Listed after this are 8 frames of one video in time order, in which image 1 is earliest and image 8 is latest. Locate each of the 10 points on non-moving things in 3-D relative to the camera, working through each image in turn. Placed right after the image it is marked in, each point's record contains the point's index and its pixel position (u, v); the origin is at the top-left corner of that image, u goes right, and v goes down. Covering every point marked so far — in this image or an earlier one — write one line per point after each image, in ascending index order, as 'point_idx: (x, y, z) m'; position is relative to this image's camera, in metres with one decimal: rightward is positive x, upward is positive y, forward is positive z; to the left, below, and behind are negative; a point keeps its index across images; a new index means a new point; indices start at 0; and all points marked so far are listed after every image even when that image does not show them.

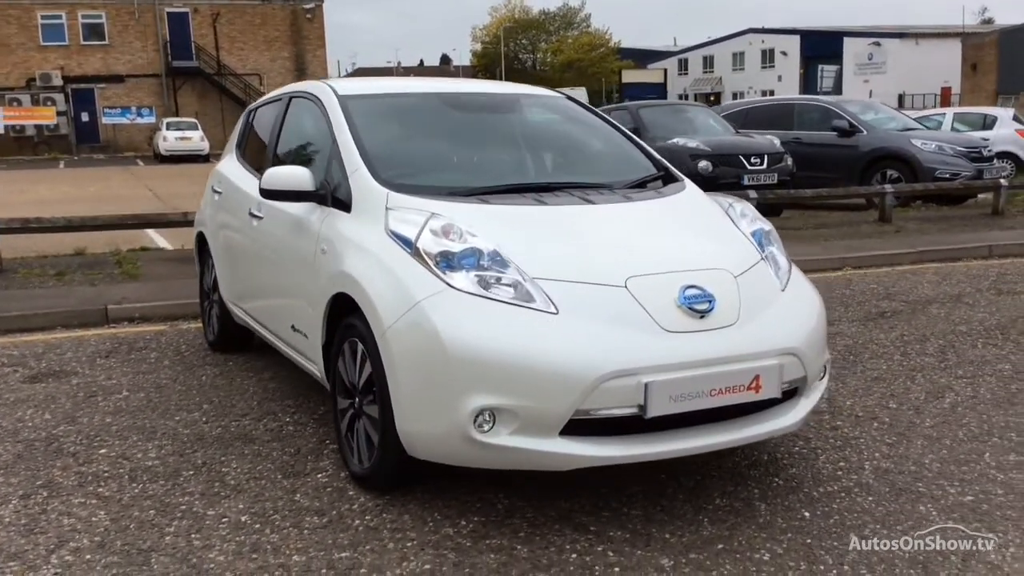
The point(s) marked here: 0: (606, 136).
0: (+0.4, +0.7, +4.6) m
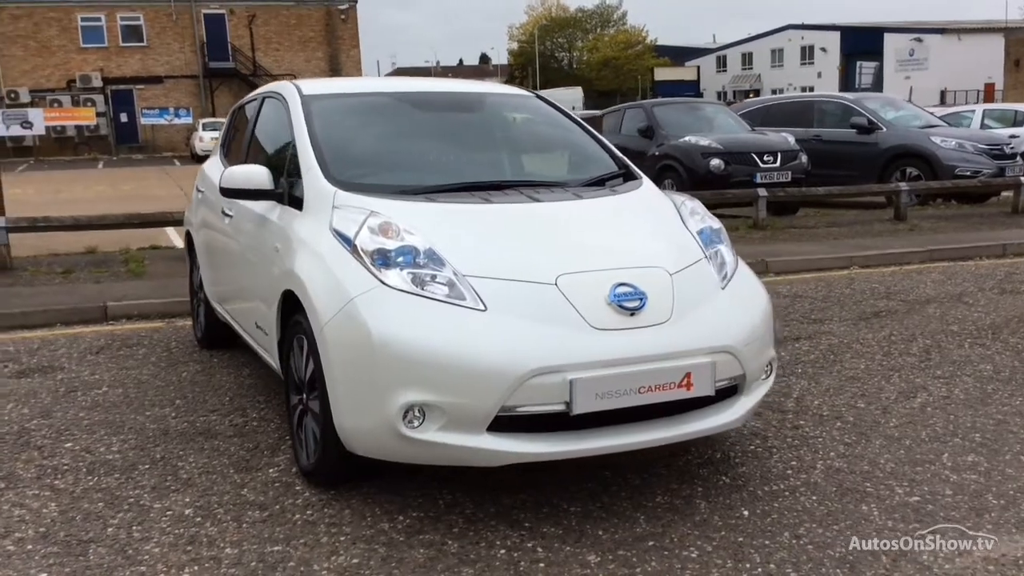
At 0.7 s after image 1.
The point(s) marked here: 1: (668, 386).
0: (+0.2, +0.7, +4.6) m
1: (+0.5, -0.3, +3.2) m
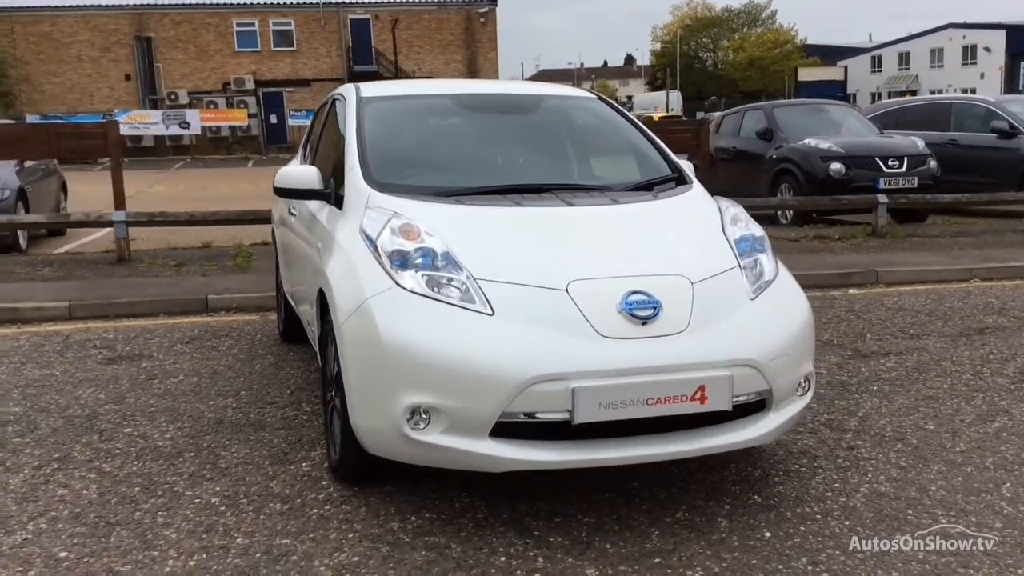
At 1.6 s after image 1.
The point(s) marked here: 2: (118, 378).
0: (+0.5, +0.7, +4.5) m
1: (+0.5, -0.3, +3.1) m
2: (-2.0, -0.4, +5.2) m
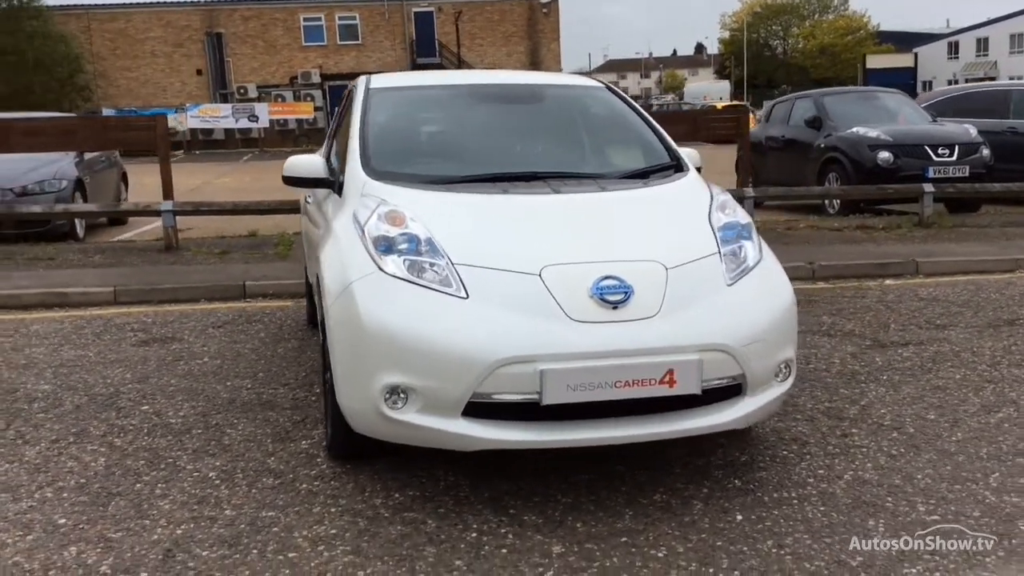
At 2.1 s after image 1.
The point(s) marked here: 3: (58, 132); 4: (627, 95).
0: (+0.5, +0.7, +4.6) m
1: (+0.4, -0.3, +3.1) m
2: (-1.9, -0.4, +5.4) m
3: (-3.8, +1.3, +8.5) m
4: (+0.5, +0.9, +4.9) m
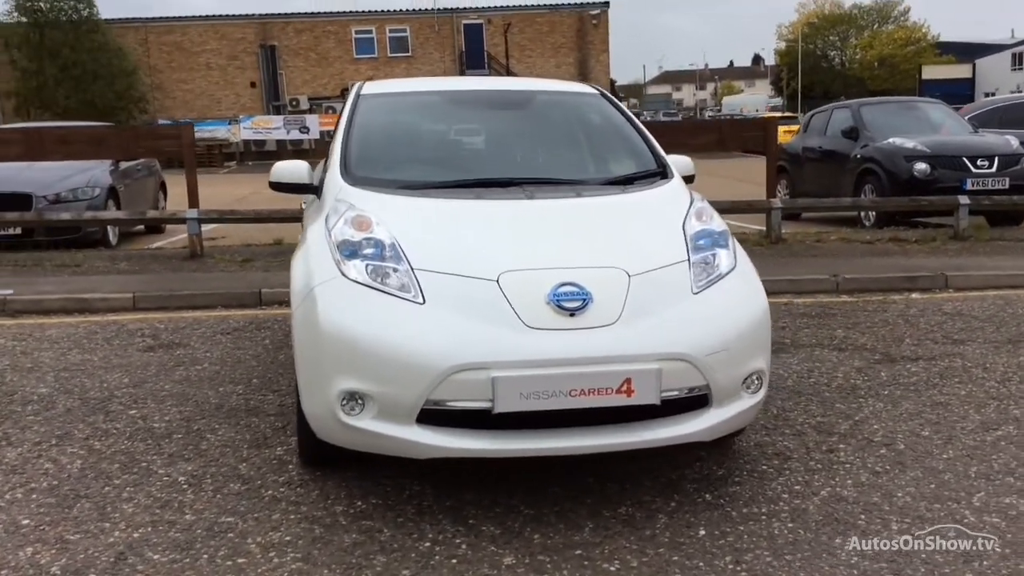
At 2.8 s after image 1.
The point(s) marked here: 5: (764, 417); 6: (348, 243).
0: (+0.5, +0.7, +4.5) m
1: (+0.3, -0.3, +3.1) m
2: (-1.9, -0.4, +5.5) m
3: (-3.6, +1.2, +8.7) m
4: (+0.5, +0.9, +4.8) m
5: (+1.1, -0.6, +4.4) m
6: (-0.5, +0.1, +3.4) m
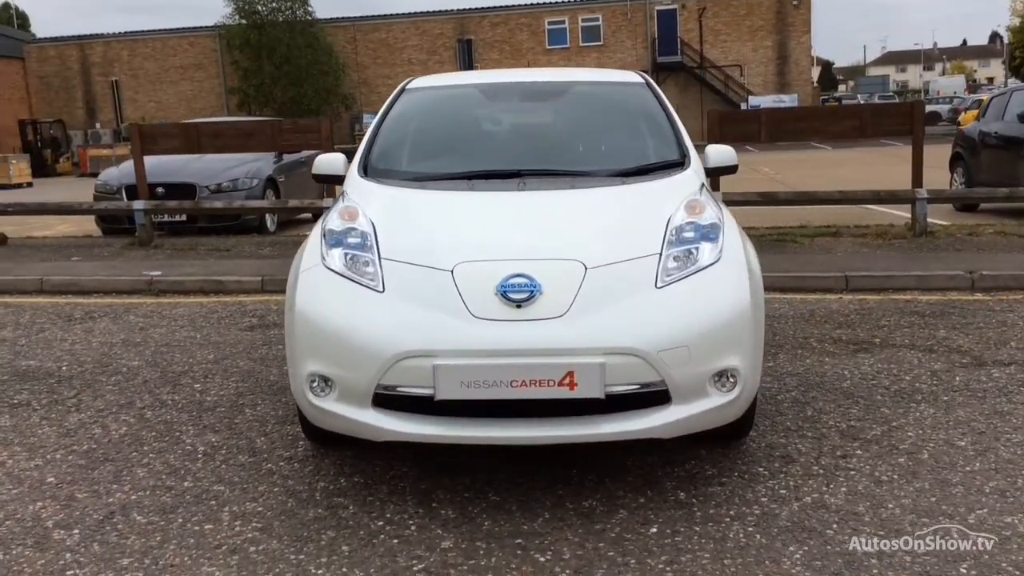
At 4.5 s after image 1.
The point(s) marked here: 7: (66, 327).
0: (+0.6, +0.7, +4.5) m
1: (+0.1, -0.3, +3.1) m
2: (-1.6, -0.3, +5.9) m
3: (-2.5, +1.4, +9.3) m
4: (+0.7, +0.9, +4.7) m
5: (+1.1, -0.5, +4.2) m
6: (-0.6, +0.2, +3.6) m
7: (-2.8, -0.2, +6.4) m
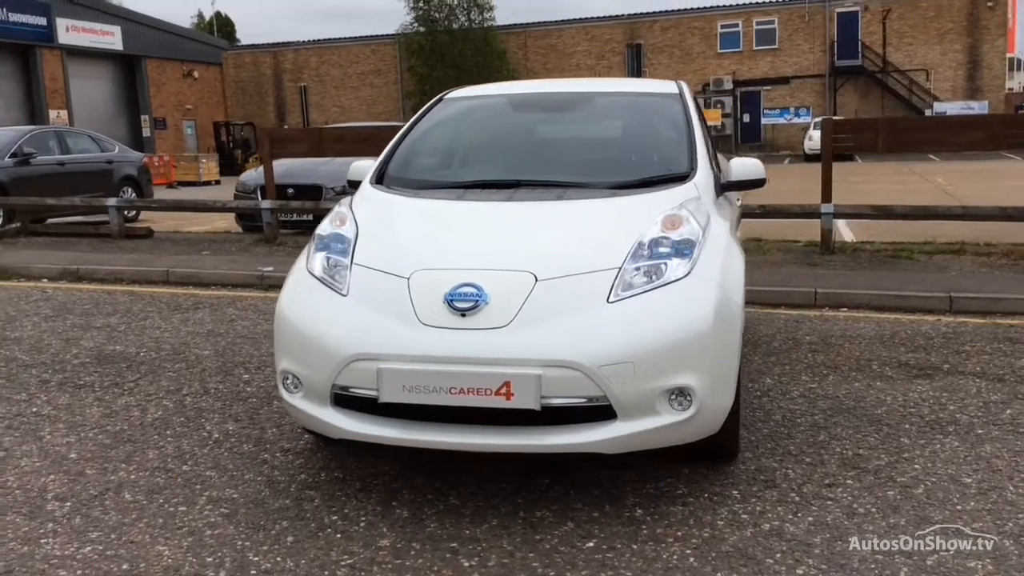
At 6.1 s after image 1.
0: (+0.7, +0.7, +4.4) m
1: (-0.1, -0.3, +3.1) m
2: (-1.2, -0.3, +6.2) m
3: (-1.4, +1.4, +9.7) m
4: (+0.9, +0.8, +4.7) m
5: (+1.1, -0.6, +4.0) m
6: (-0.7, +0.2, +3.7) m
7: (-2.3, -0.2, +6.9) m
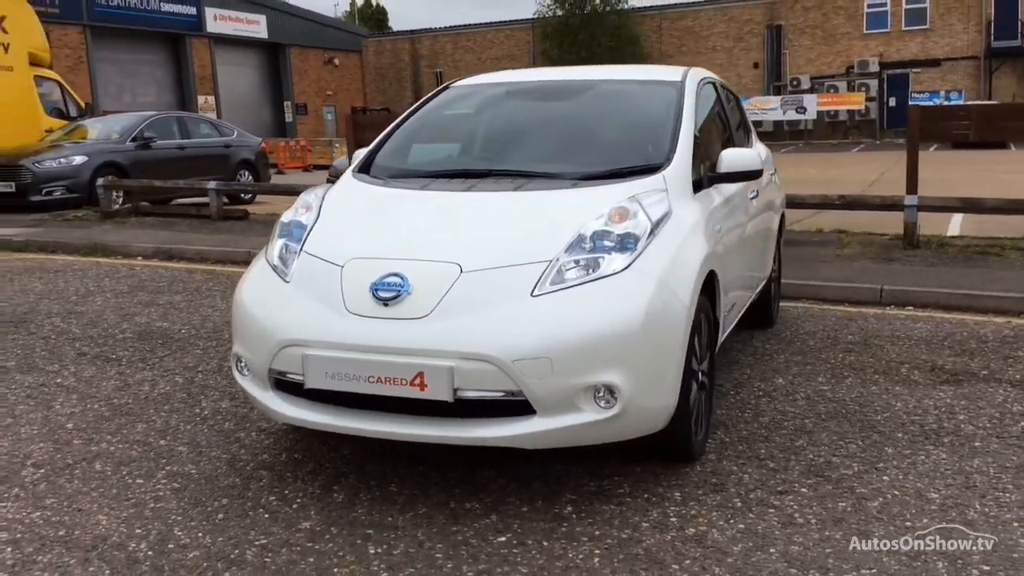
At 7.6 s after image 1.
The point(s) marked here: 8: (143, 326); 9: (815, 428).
0: (+0.6, +0.7, +4.2) m
1: (-0.3, -0.3, +3.1) m
2: (-1.0, -0.2, +6.3) m
3: (-0.7, +1.6, +9.8) m
4: (+0.8, +0.9, +4.5) m
5: (+1.0, -0.6, +3.9) m
6: (-0.8, +0.2, +3.8) m
7: (-2.0, 0.0, +7.2) m
8: (-2.2, -0.2, +6.1) m
9: (+1.2, -0.6, +4.1) m
